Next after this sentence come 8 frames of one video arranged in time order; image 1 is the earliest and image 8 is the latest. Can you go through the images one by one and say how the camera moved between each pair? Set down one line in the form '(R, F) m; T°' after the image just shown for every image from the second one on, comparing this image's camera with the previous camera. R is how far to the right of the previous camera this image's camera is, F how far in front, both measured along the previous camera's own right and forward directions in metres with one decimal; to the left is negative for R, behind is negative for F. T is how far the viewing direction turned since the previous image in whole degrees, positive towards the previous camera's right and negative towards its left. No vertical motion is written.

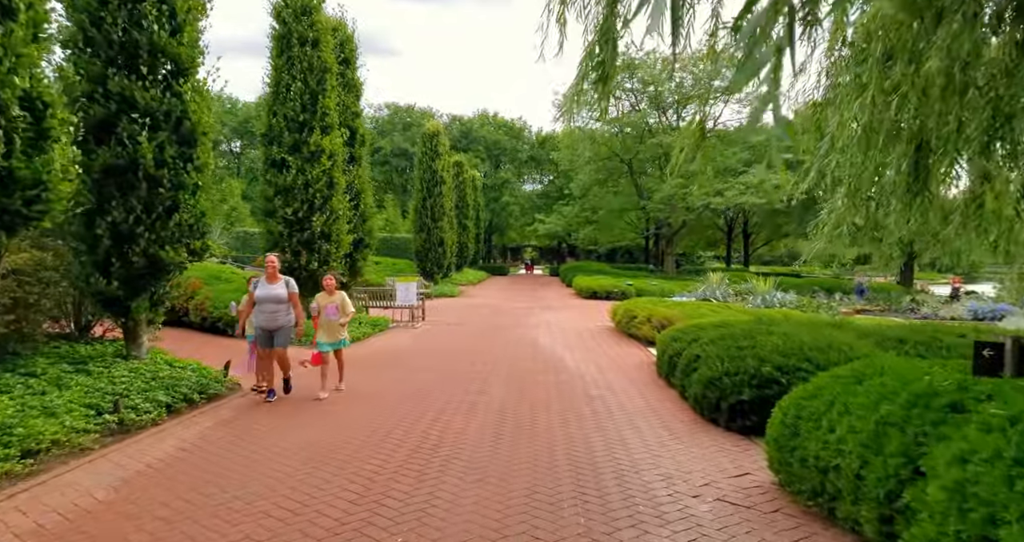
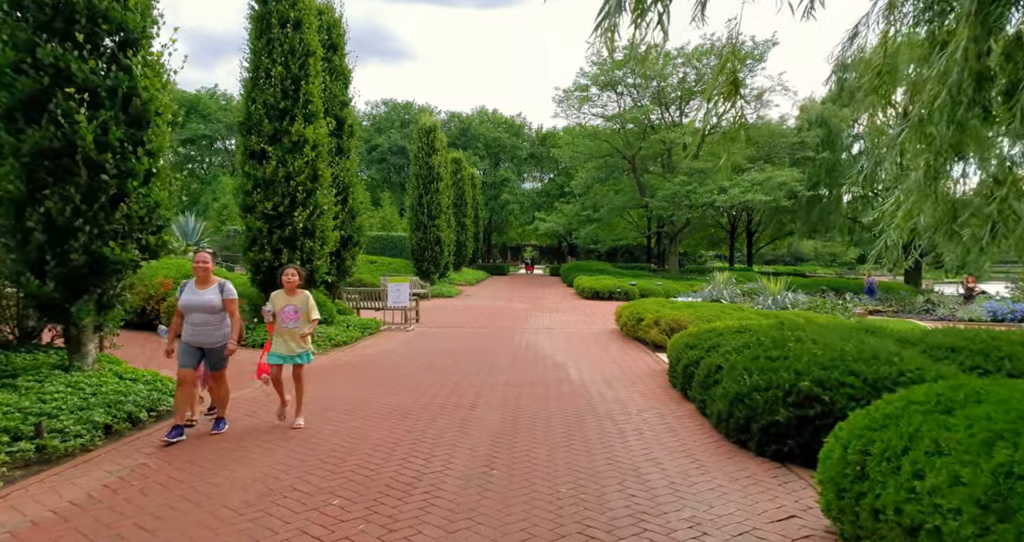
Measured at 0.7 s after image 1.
(0.0, +0.9) m; 0°
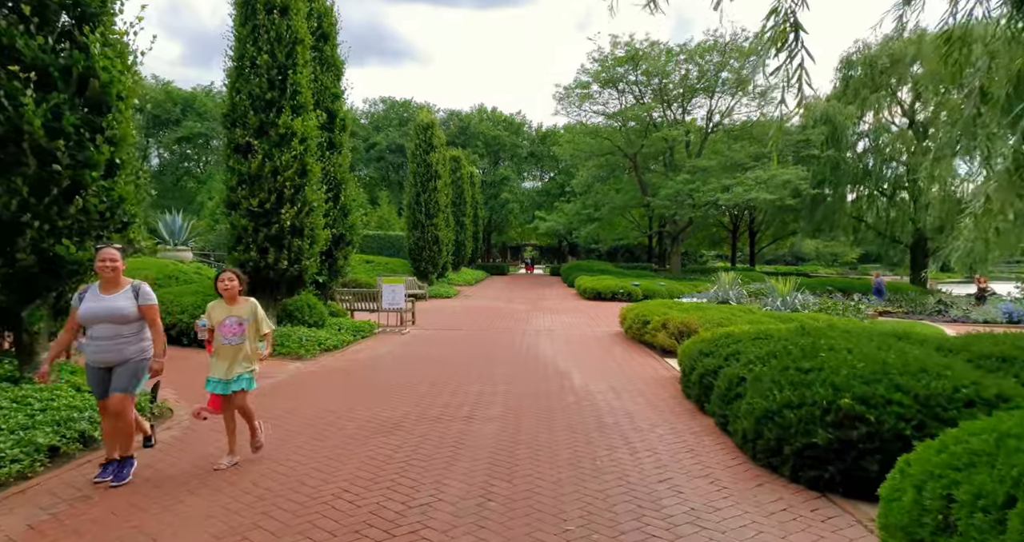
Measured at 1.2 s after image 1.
(0.0, +0.6) m; 0°
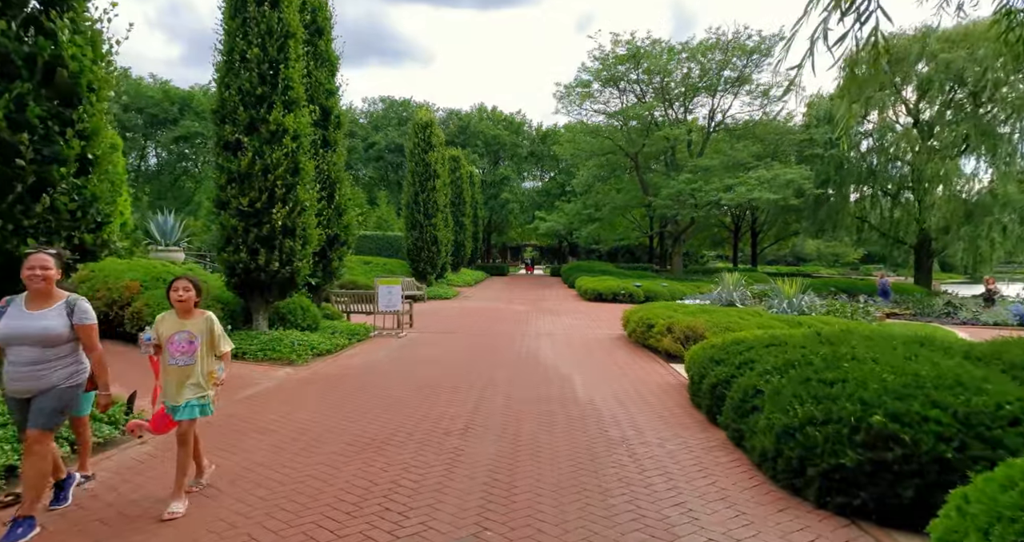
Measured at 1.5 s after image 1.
(0.0, +0.4) m; 0°
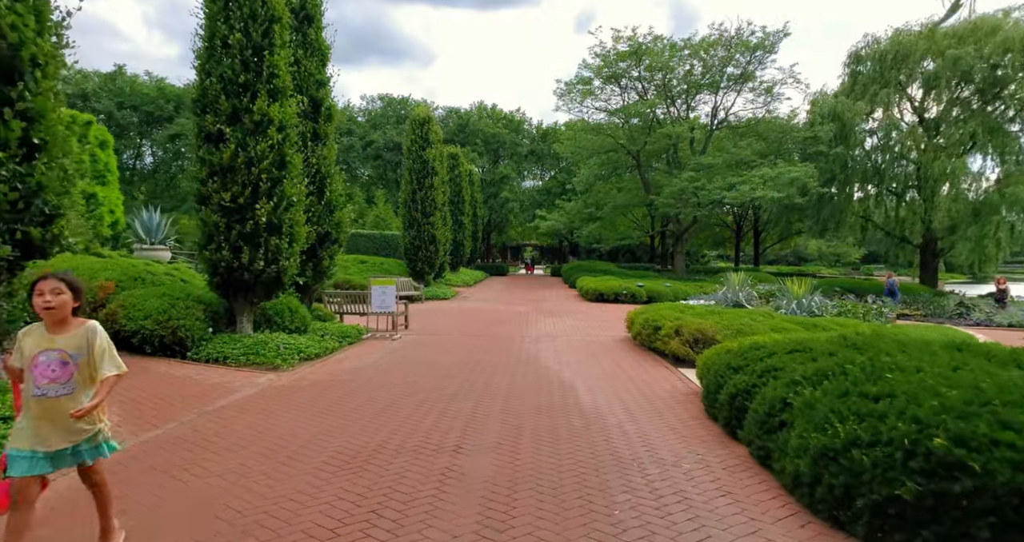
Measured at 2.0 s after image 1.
(0.0, +0.6) m; 0°
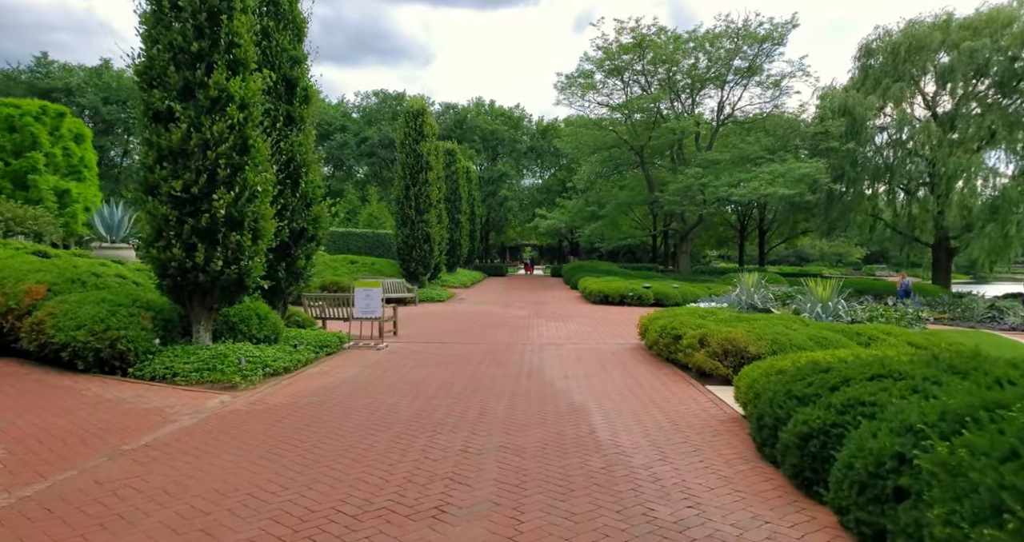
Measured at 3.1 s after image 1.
(0.0, +1.4) m; 0°
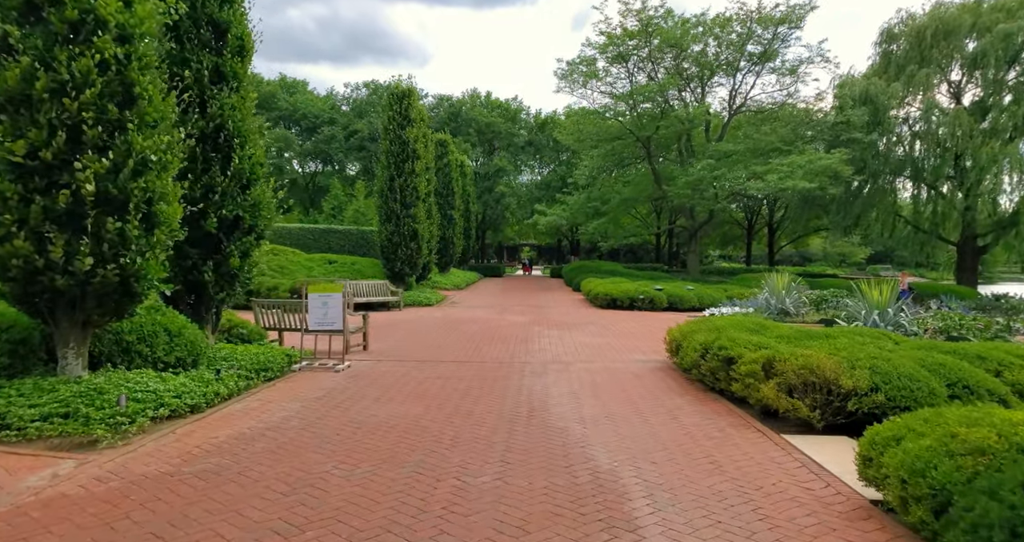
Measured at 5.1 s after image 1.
(0.0, +2.6) m; 0°
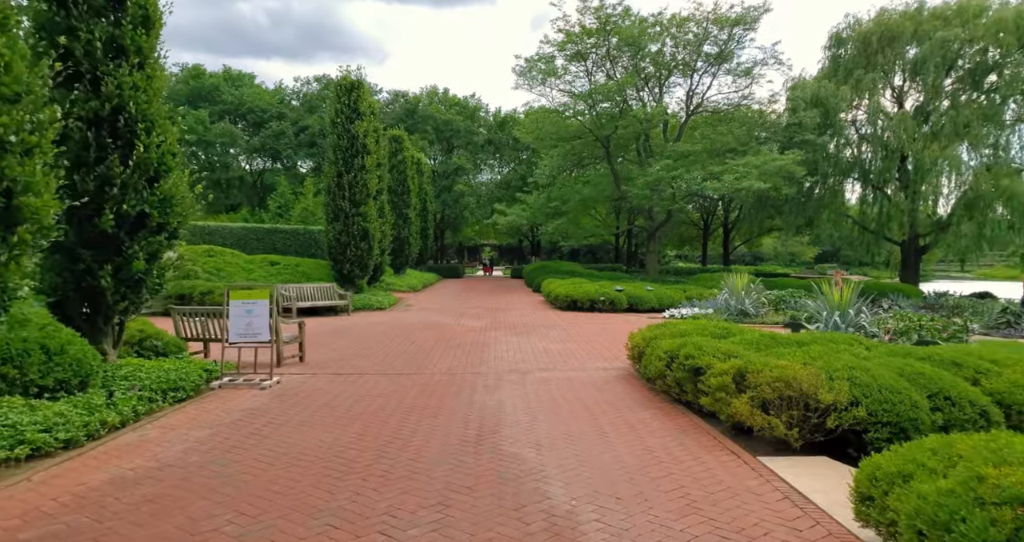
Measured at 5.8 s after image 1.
(+0.1, +0.8) m; +3°
